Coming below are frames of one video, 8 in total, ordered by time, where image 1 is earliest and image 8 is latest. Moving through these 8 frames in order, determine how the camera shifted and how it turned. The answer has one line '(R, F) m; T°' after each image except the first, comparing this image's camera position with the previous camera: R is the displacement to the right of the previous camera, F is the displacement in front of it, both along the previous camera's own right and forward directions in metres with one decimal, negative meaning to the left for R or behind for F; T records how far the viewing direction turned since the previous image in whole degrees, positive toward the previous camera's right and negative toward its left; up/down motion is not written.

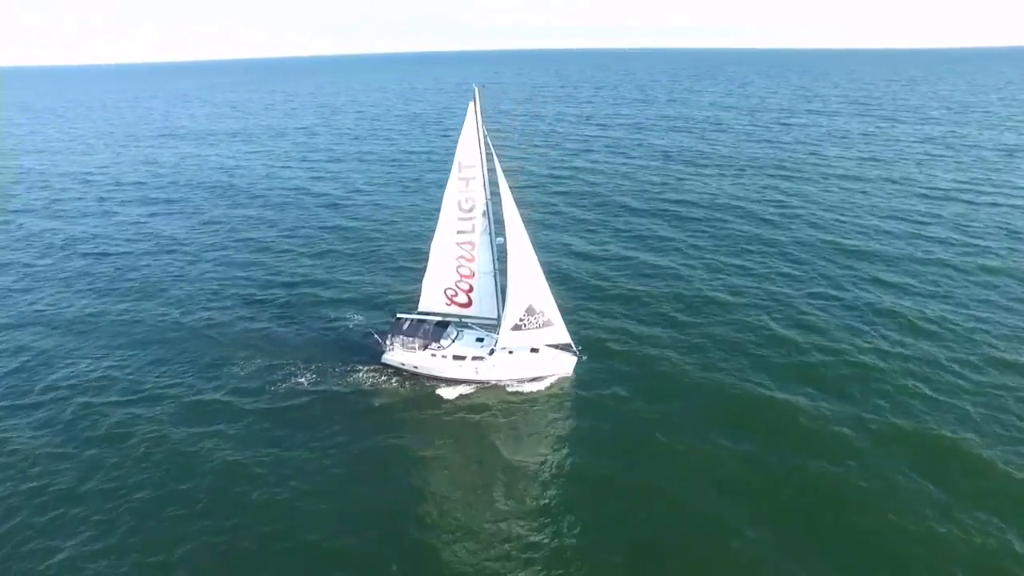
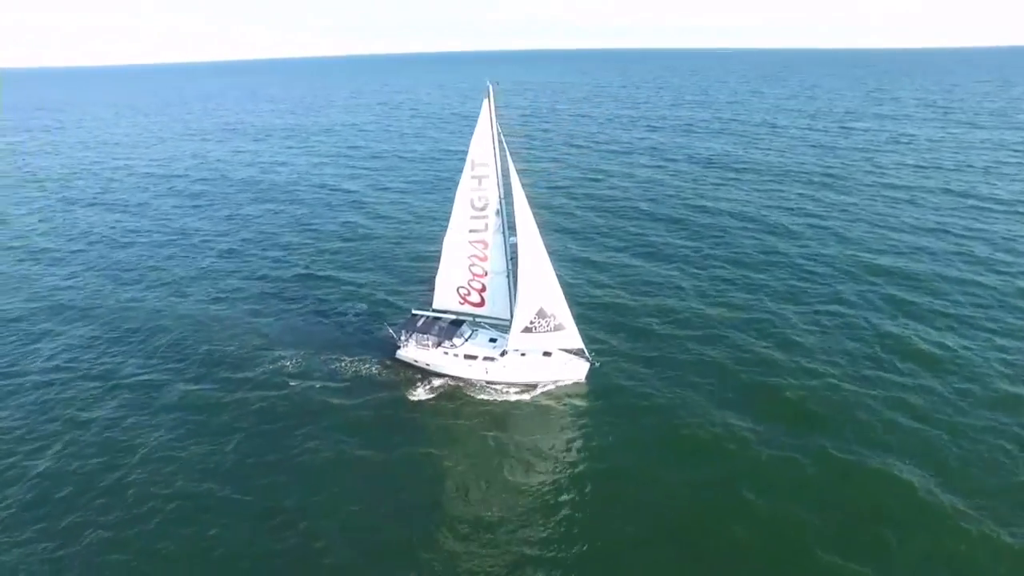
(+3.9, +0.3) m; -5°
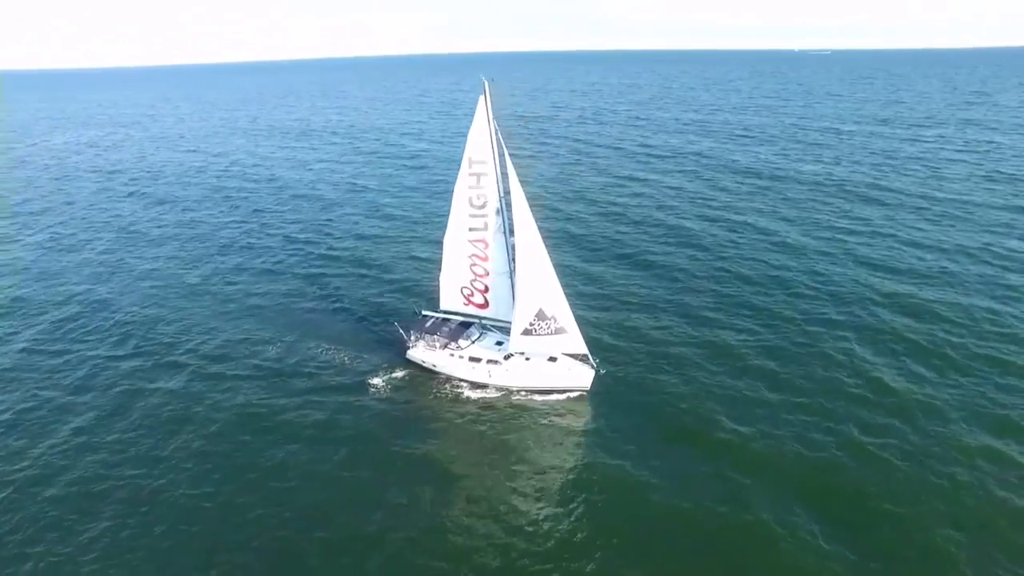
(+5.1, +0.5) m; -6°
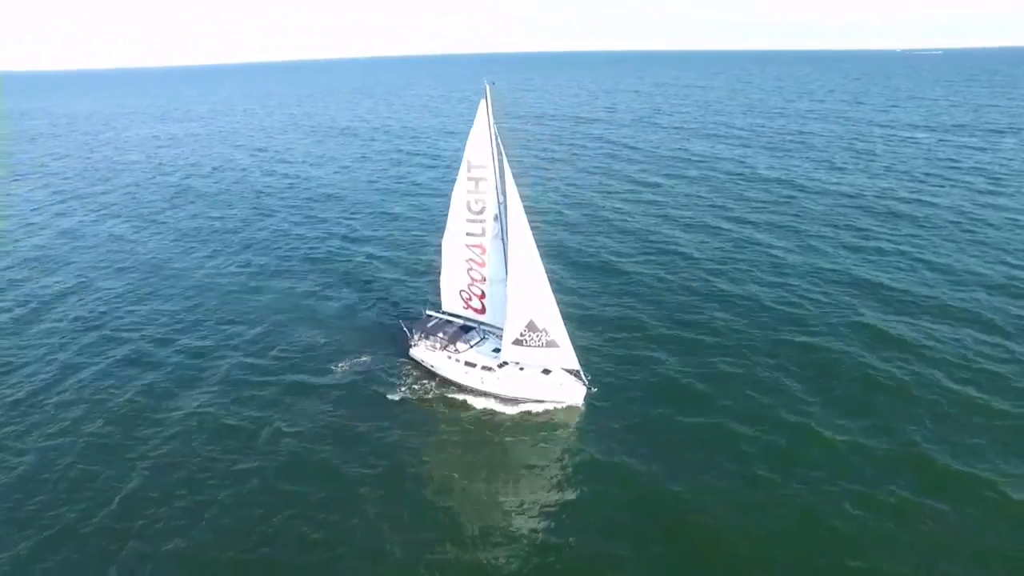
(+5.7, +0.4) m; -6°
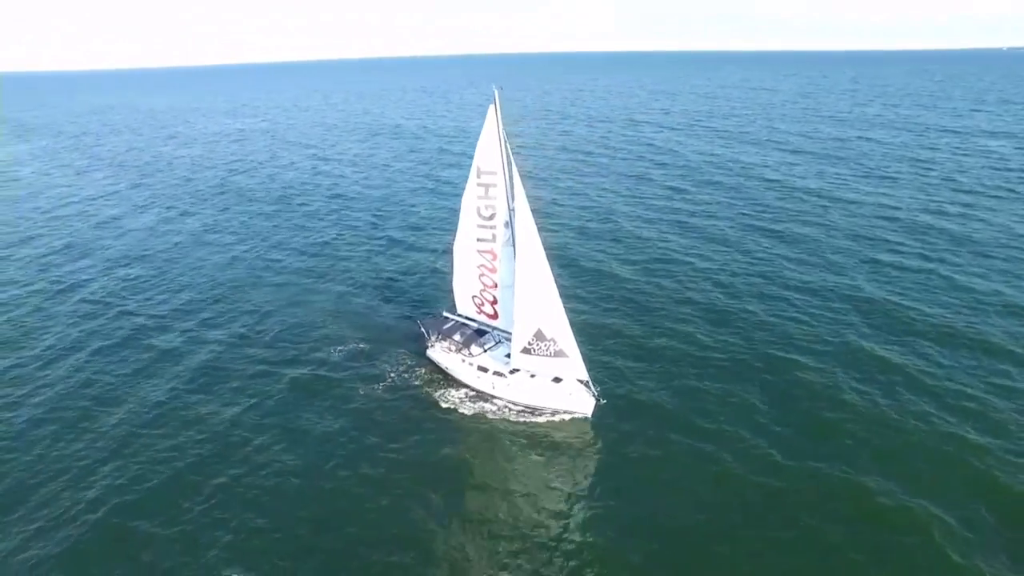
(+3.6, +0.2) m; -5°
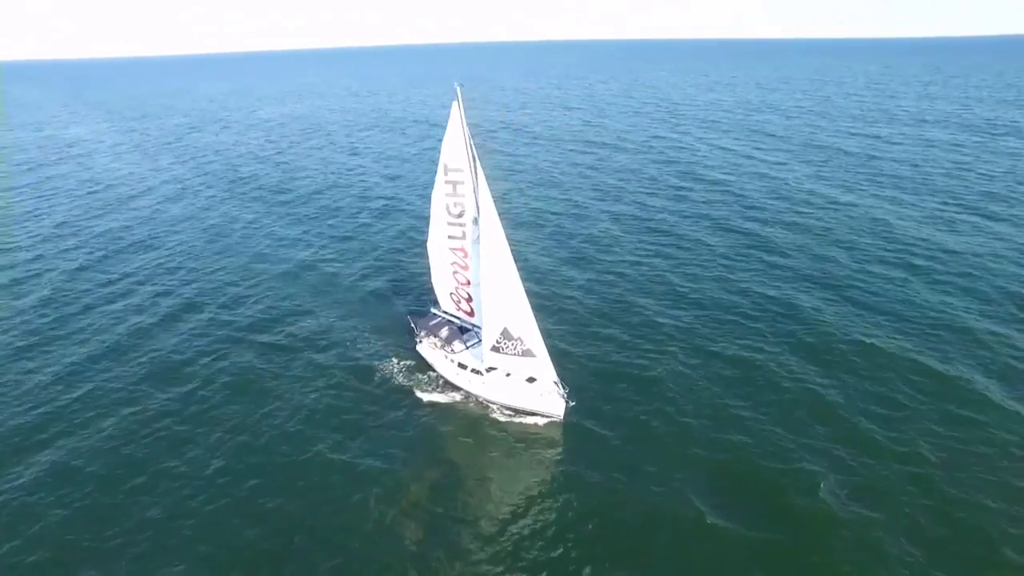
(+6.1, +0.6) m; -5°
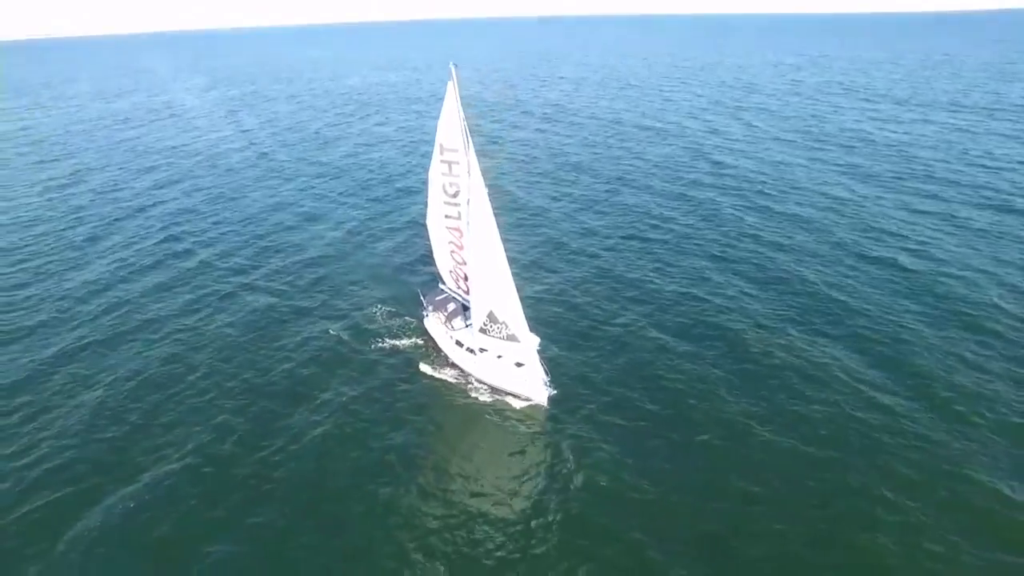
(+6.4, -0.5) m; -7°
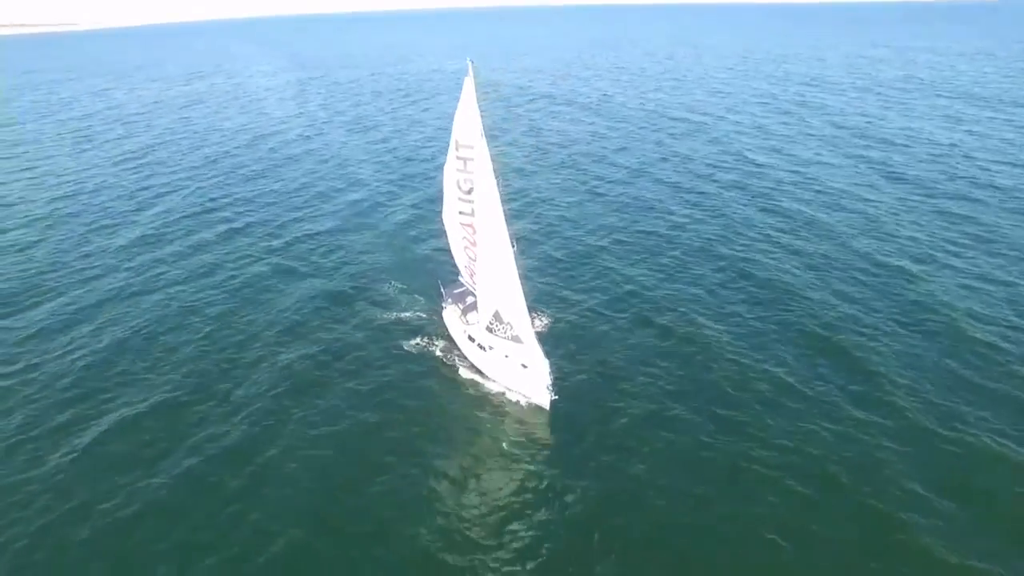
(+3.8, -0.3) m; -5°
